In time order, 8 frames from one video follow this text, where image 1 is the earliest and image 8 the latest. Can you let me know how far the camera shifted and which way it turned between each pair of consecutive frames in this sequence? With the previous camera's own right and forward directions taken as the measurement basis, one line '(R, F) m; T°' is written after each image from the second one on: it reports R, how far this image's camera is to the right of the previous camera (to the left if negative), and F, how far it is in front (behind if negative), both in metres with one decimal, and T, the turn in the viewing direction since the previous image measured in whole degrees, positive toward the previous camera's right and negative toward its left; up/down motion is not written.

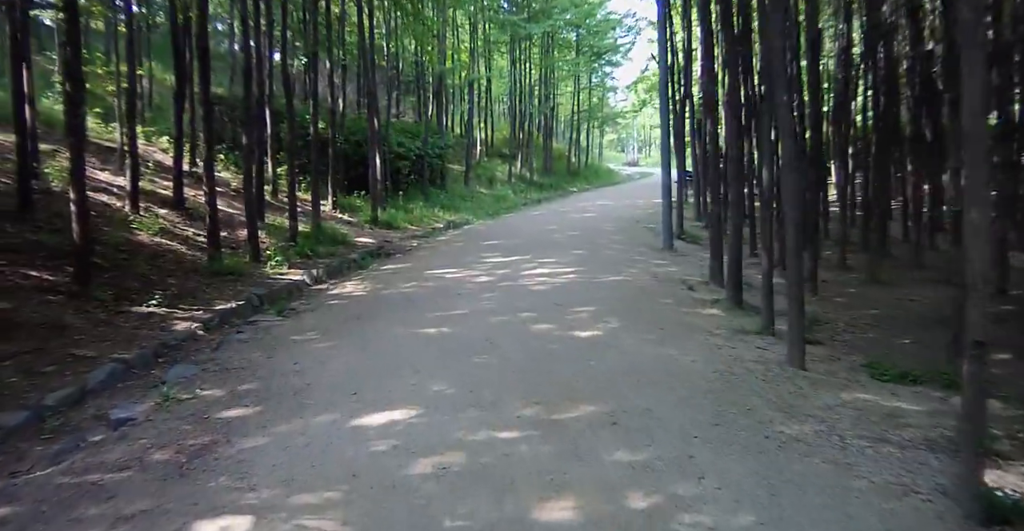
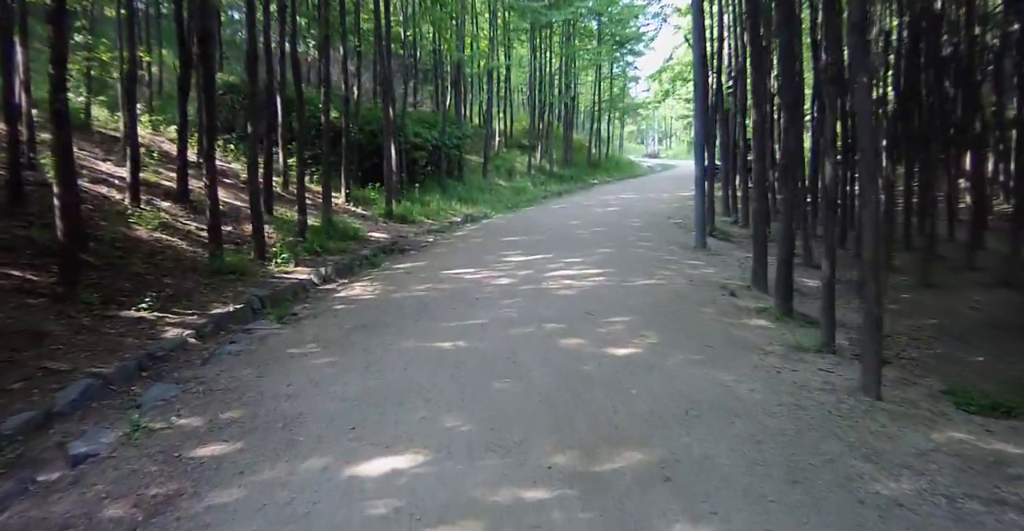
(-0.1, +0.9) m; -1°
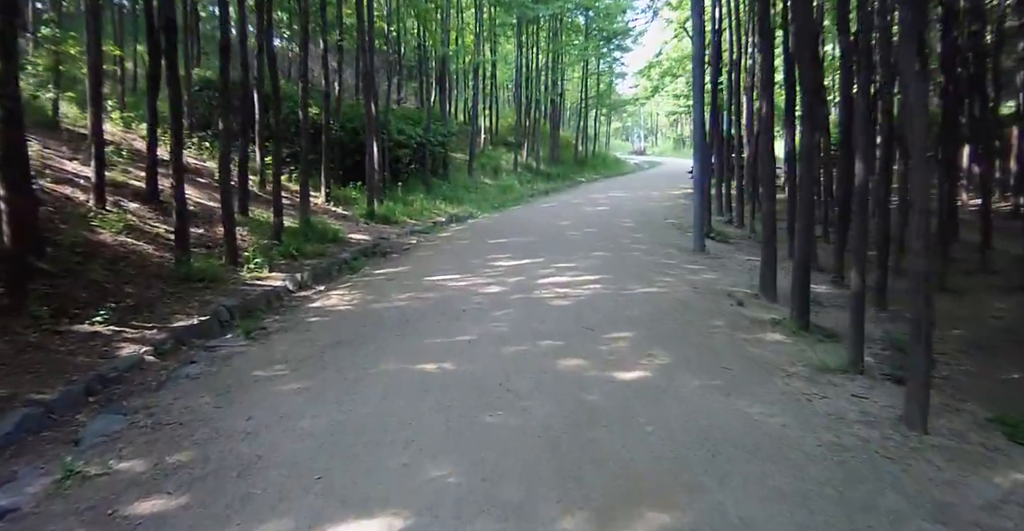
(-0.1, +0.7) m; +1°
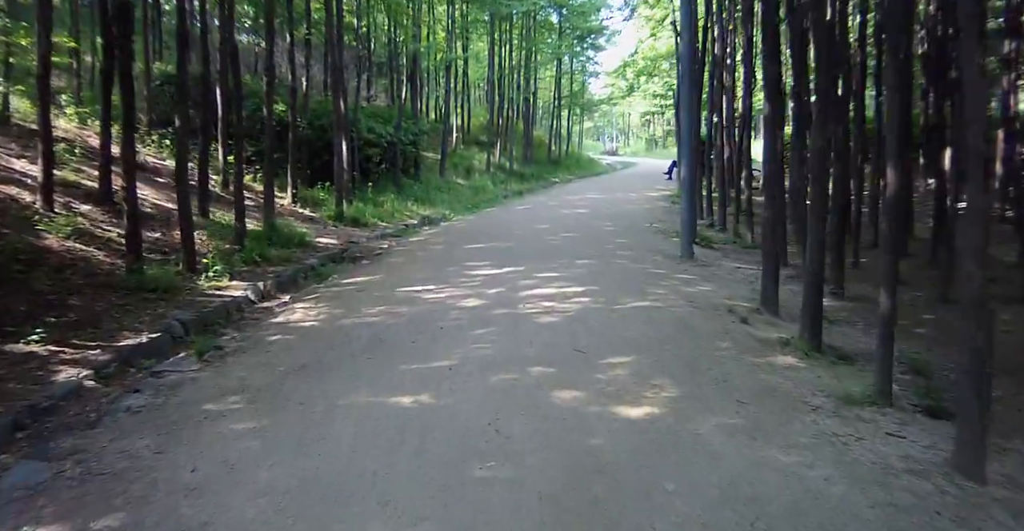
(-0.1, +0.7) m; +2°
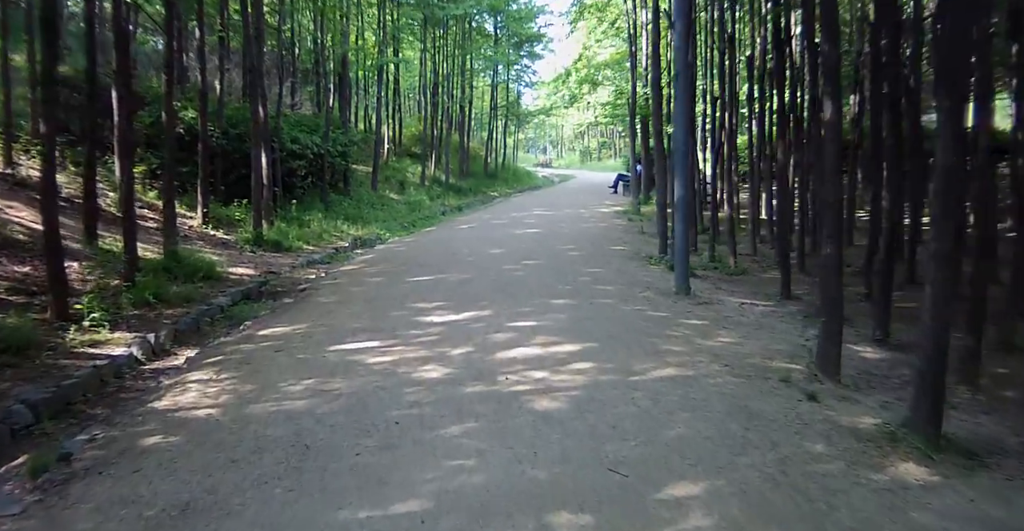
(-0.4, +2.1) m; +6°
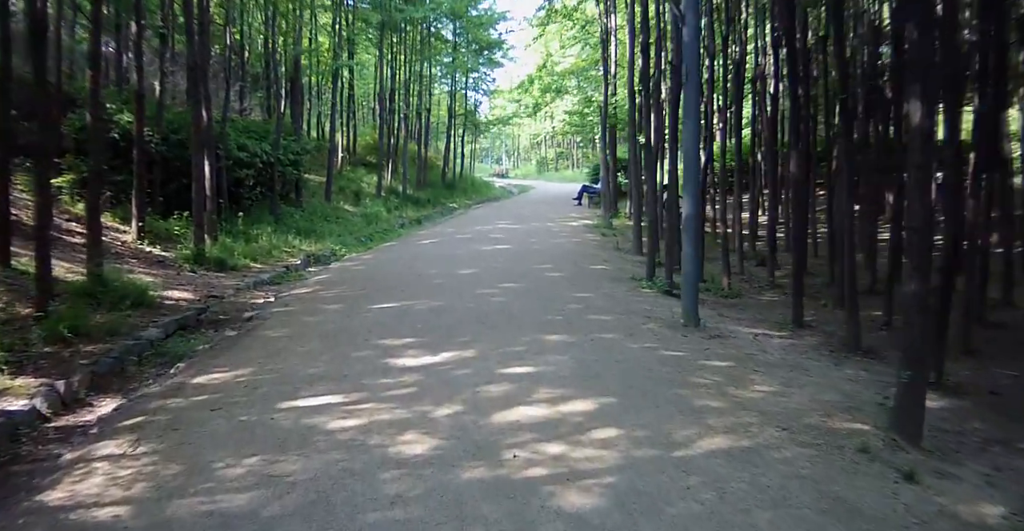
(-0.3, +1.3) m; +4°
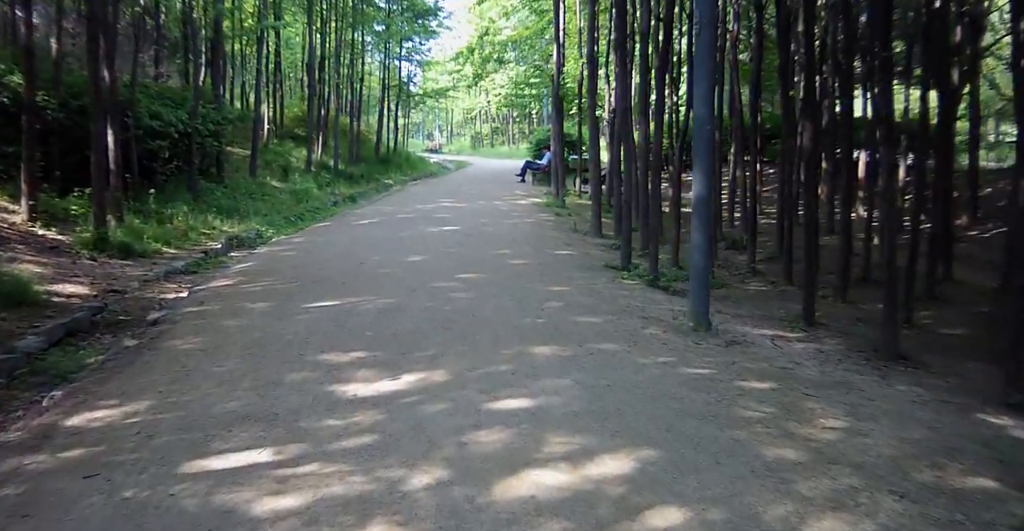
(-0.4, +1.6) m; +5°
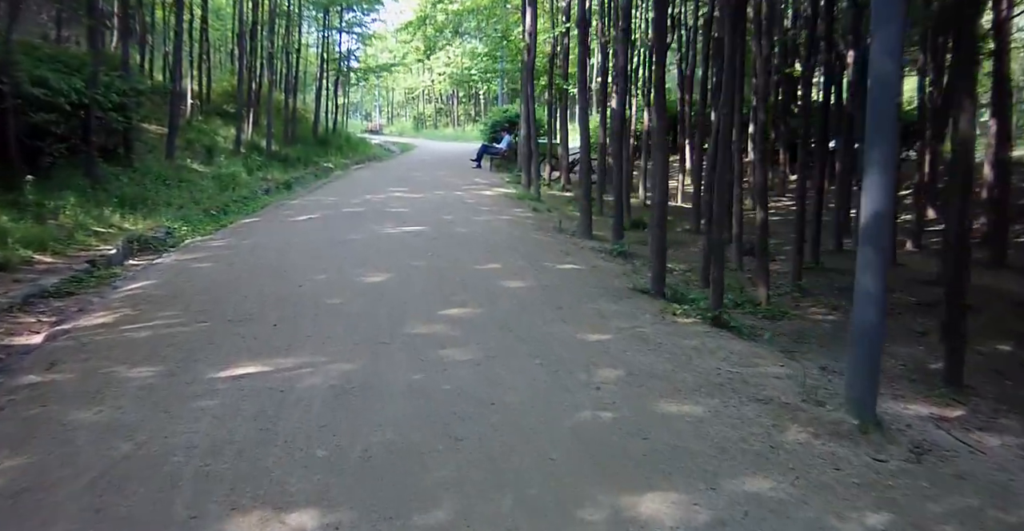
(-0.7, +2.8) m; +5°
